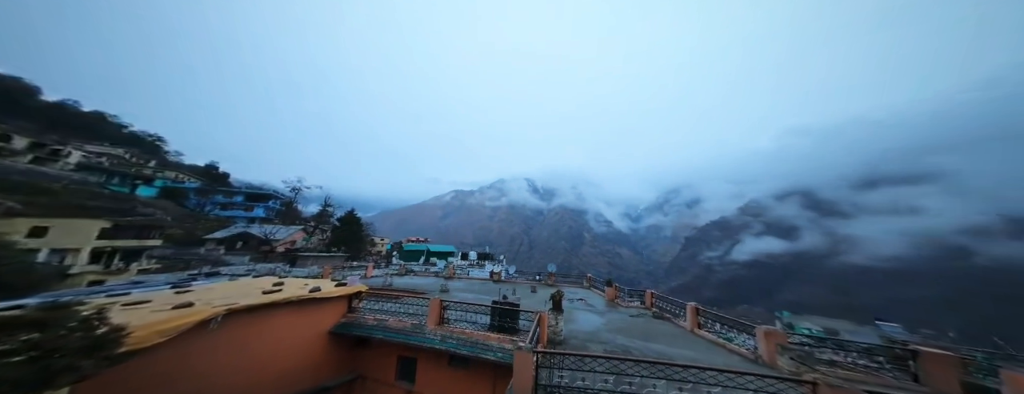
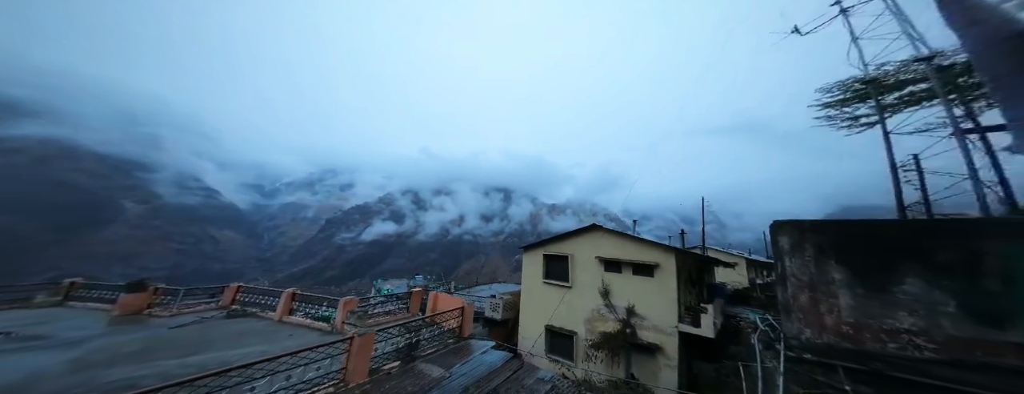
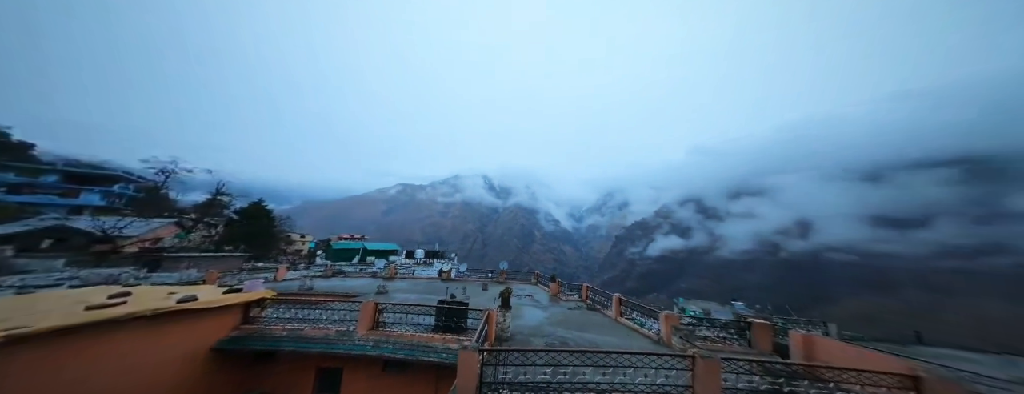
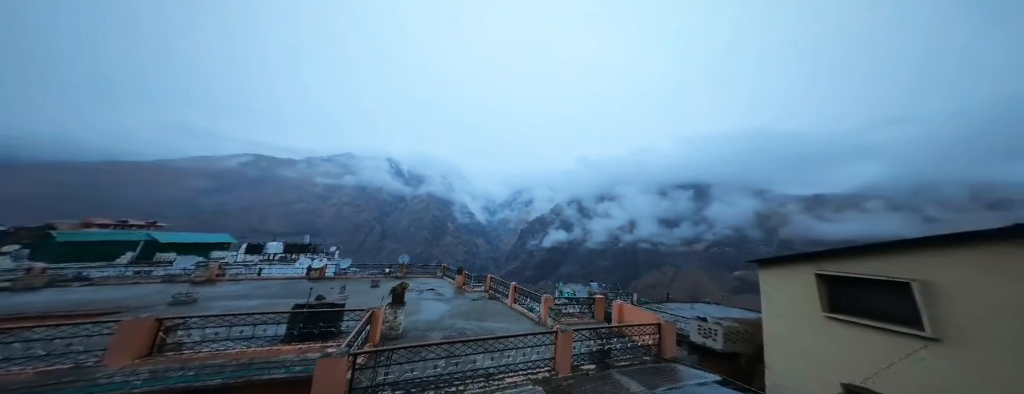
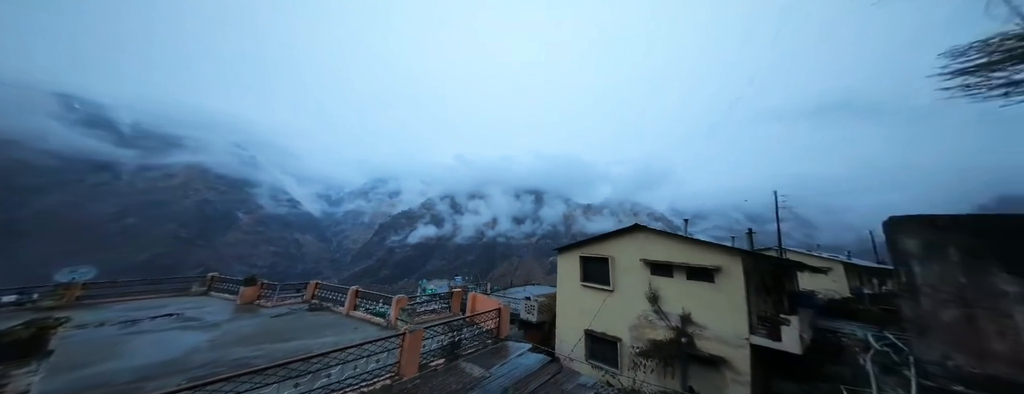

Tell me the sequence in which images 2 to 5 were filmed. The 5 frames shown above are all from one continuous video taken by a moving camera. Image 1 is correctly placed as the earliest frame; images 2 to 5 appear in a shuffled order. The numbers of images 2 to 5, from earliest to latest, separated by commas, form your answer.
3, 4, 5, 2
